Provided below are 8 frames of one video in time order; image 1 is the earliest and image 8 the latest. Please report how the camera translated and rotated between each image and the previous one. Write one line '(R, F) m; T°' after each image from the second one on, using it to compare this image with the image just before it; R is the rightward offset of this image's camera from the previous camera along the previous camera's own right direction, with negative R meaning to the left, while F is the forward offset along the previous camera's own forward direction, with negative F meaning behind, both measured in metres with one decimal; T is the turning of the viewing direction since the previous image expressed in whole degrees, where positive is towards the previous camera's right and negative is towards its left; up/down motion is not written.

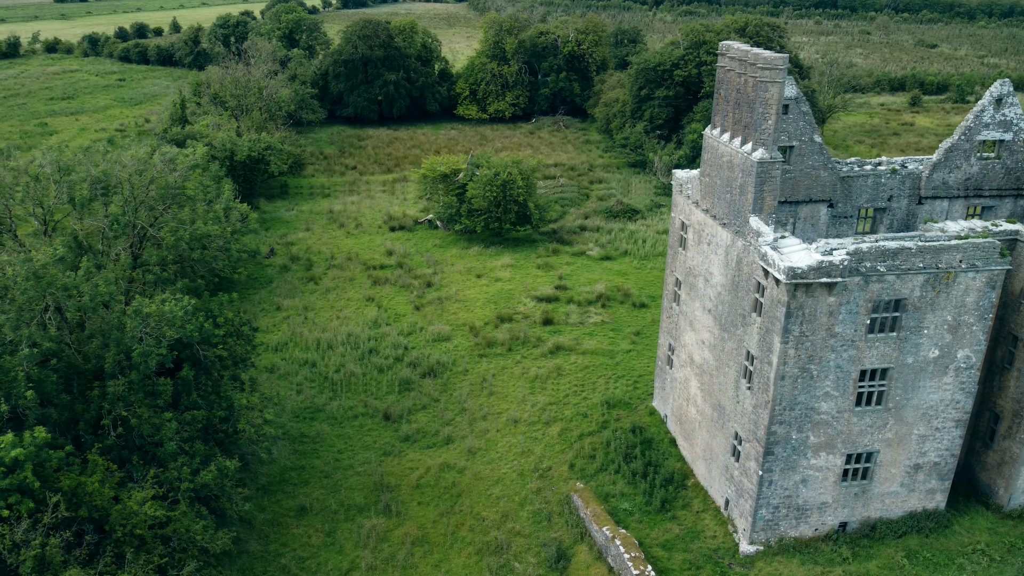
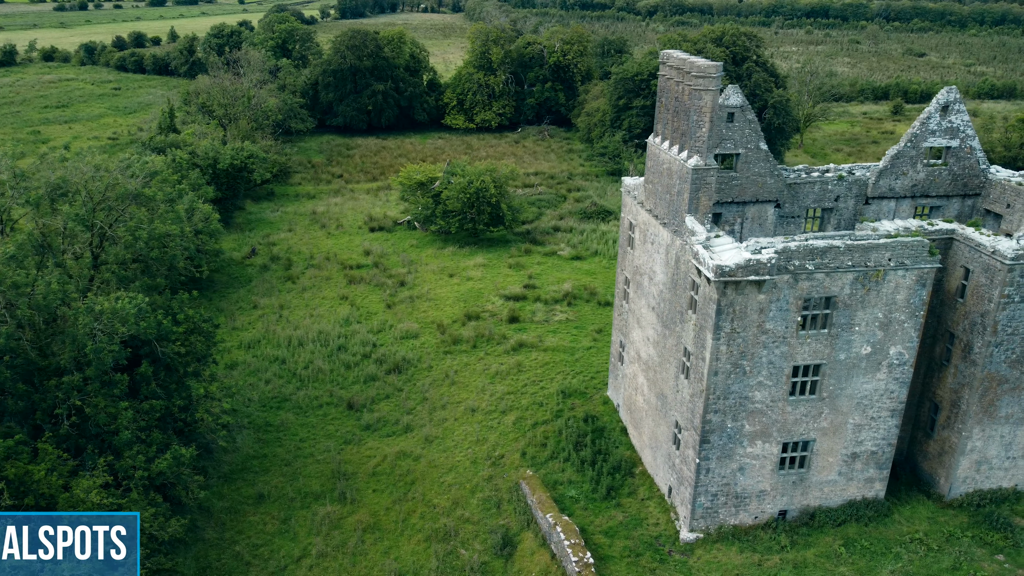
(+1.9, -0.5) m; 0°
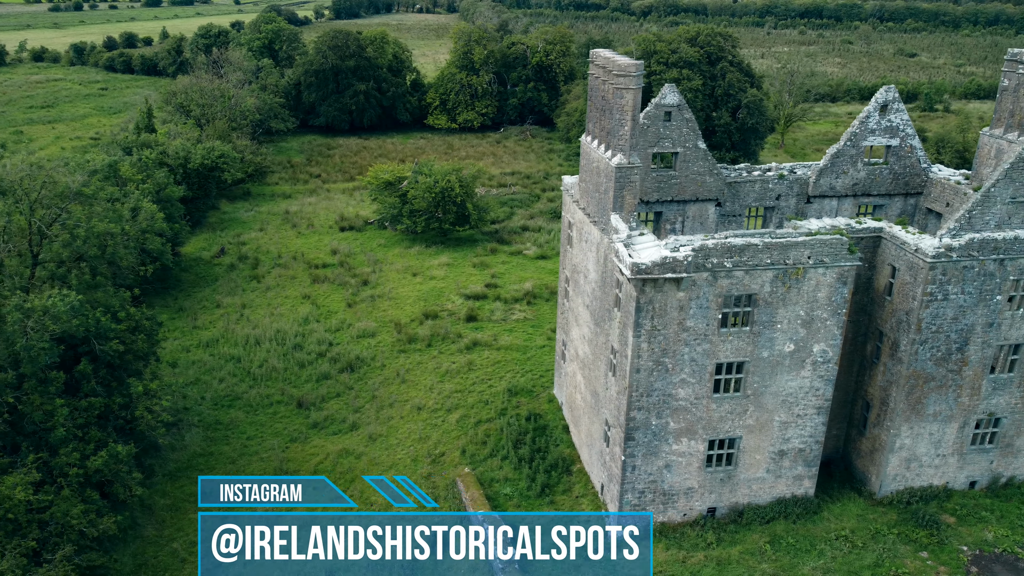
(+2.5, -0.1) m; 0°
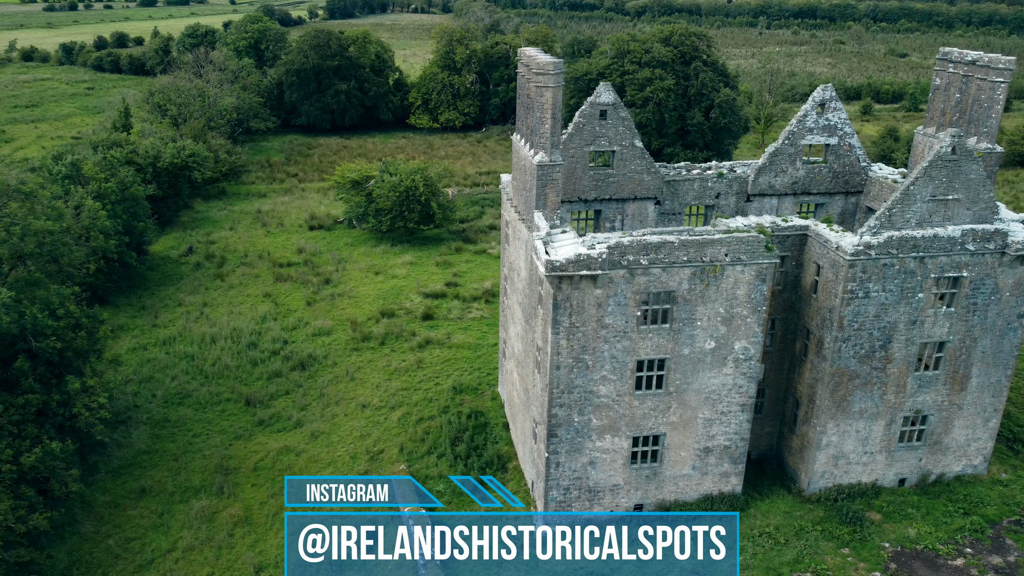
(+2.6, -0.1) m; 0°
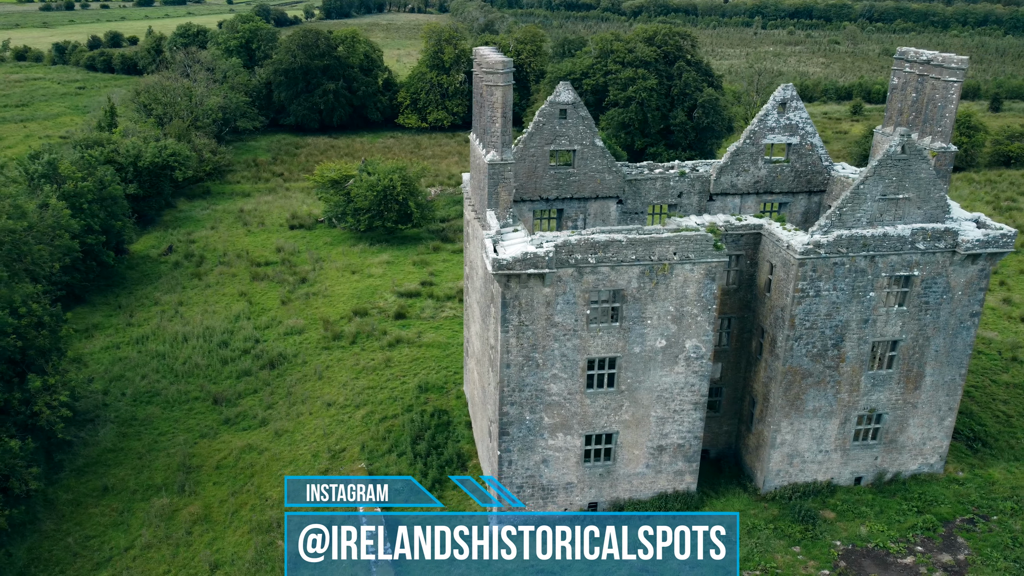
(+1.6, -0.1) m; 0°
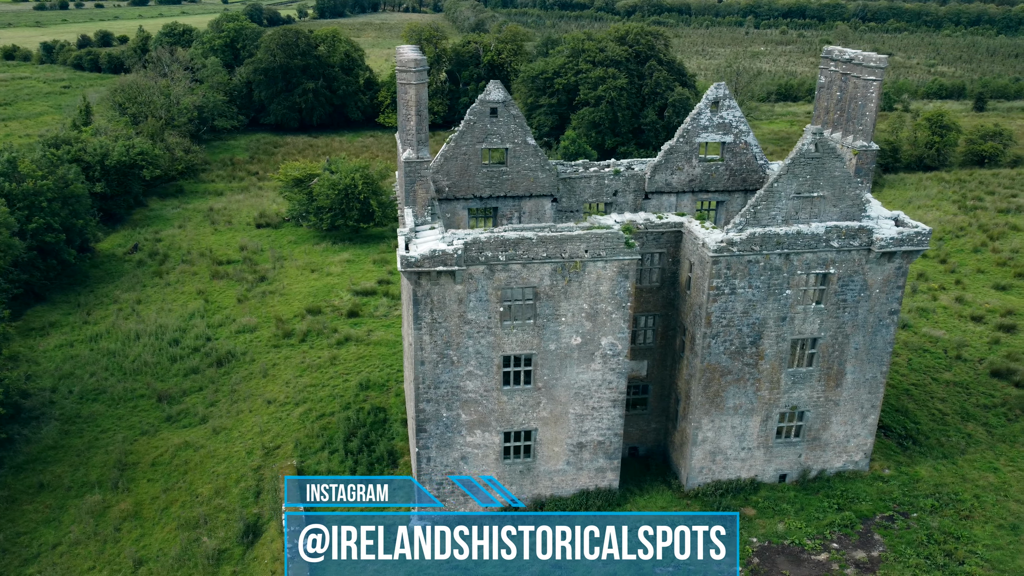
(+2.8, -0.1) m; 0°
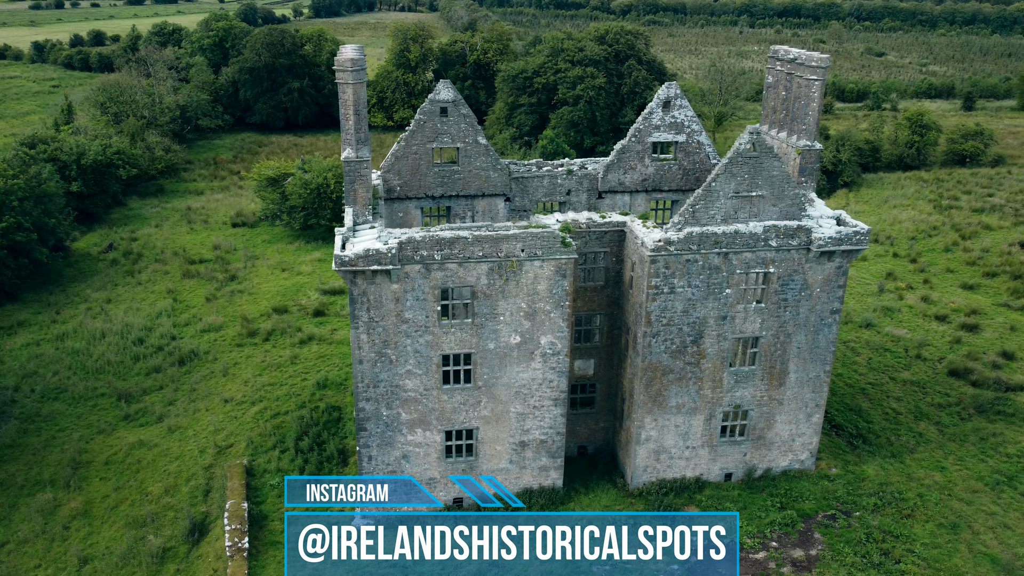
(+2.0, 0.0) m; 0°
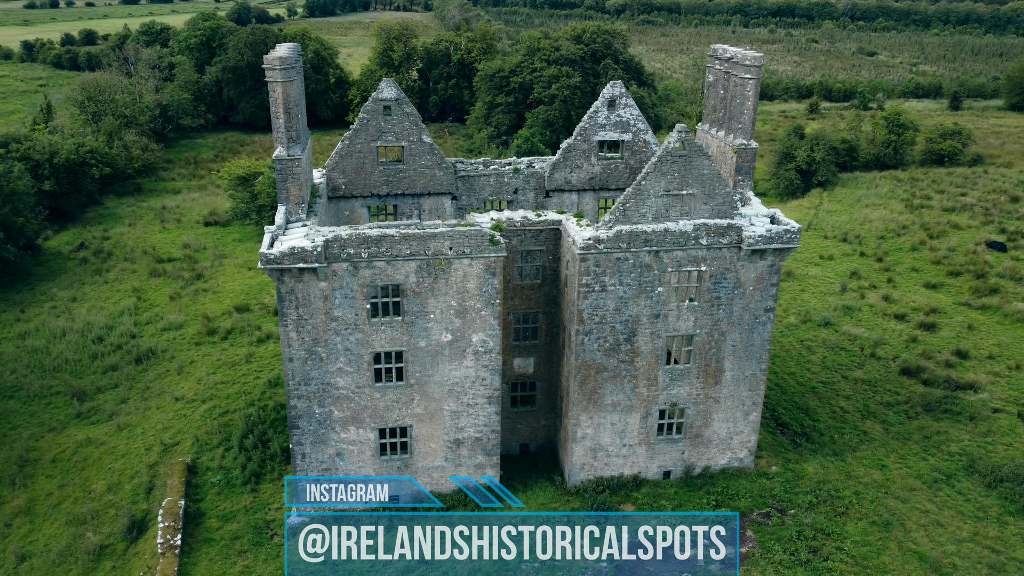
(+2.3, 0.0) m; 0°
